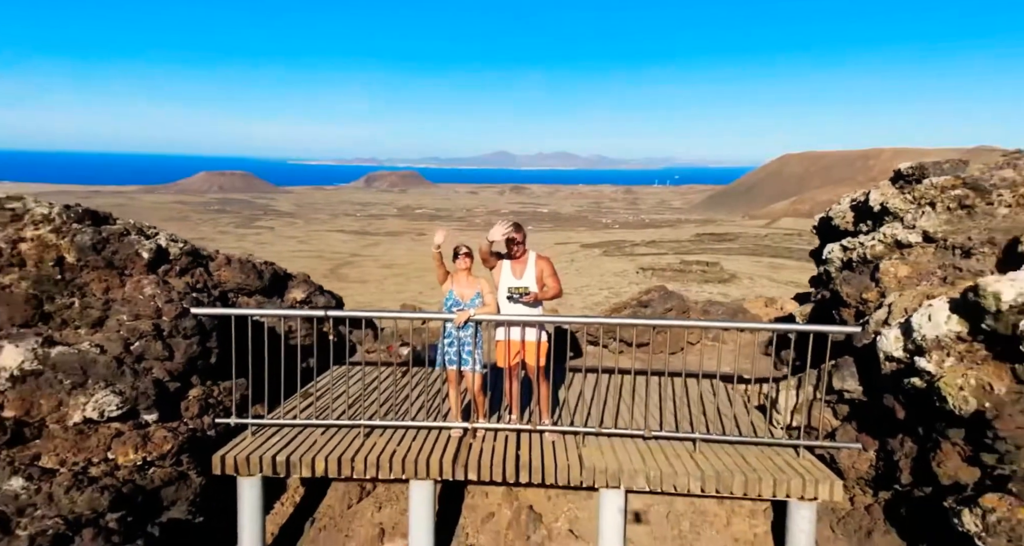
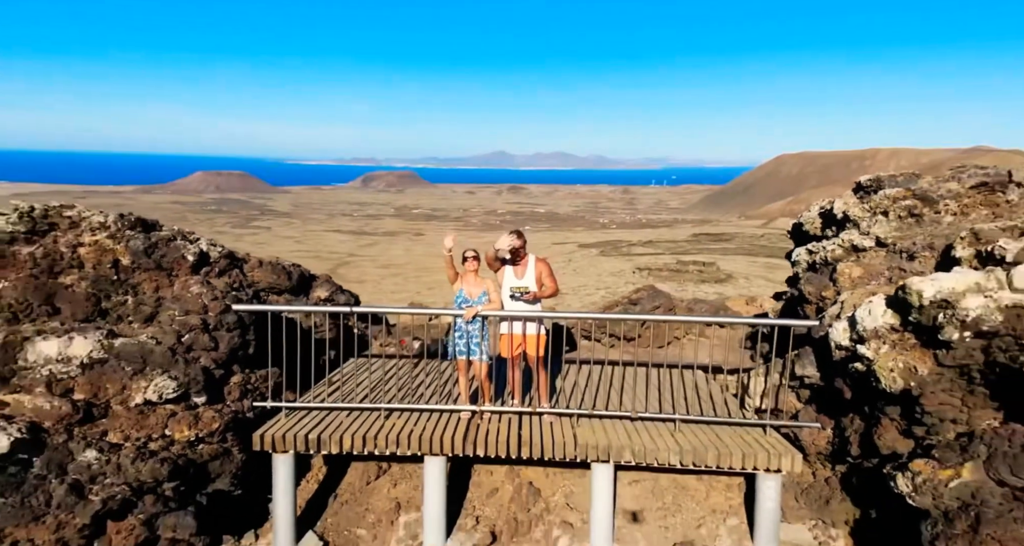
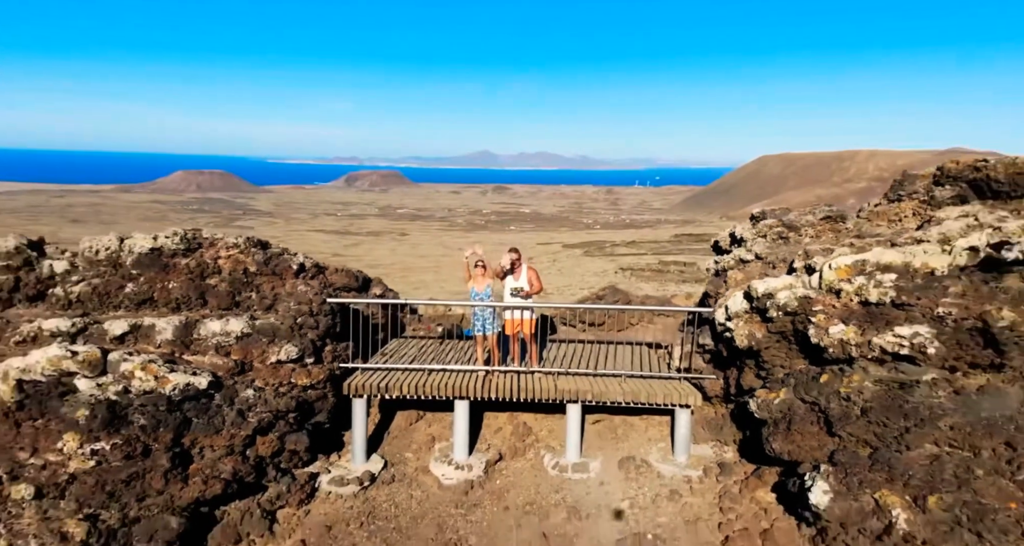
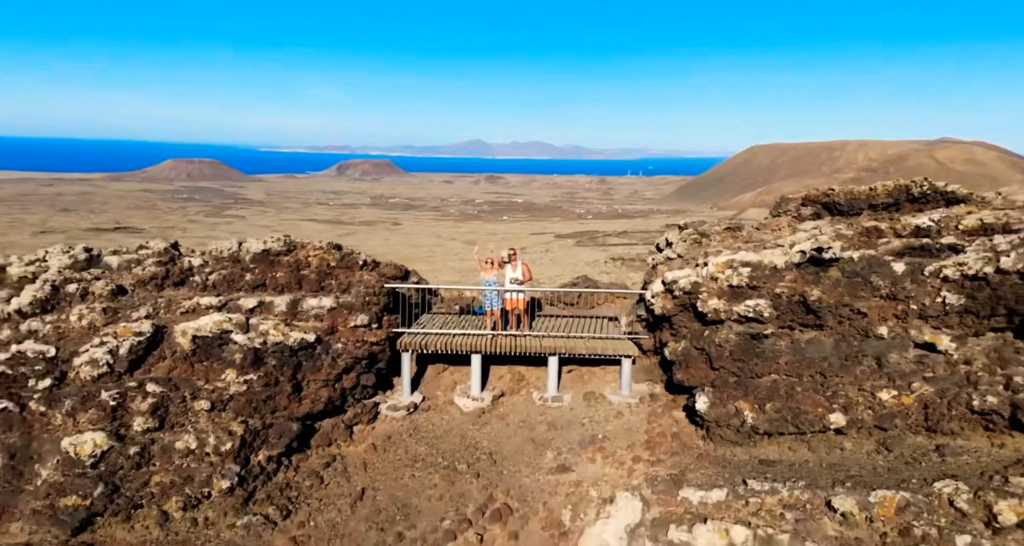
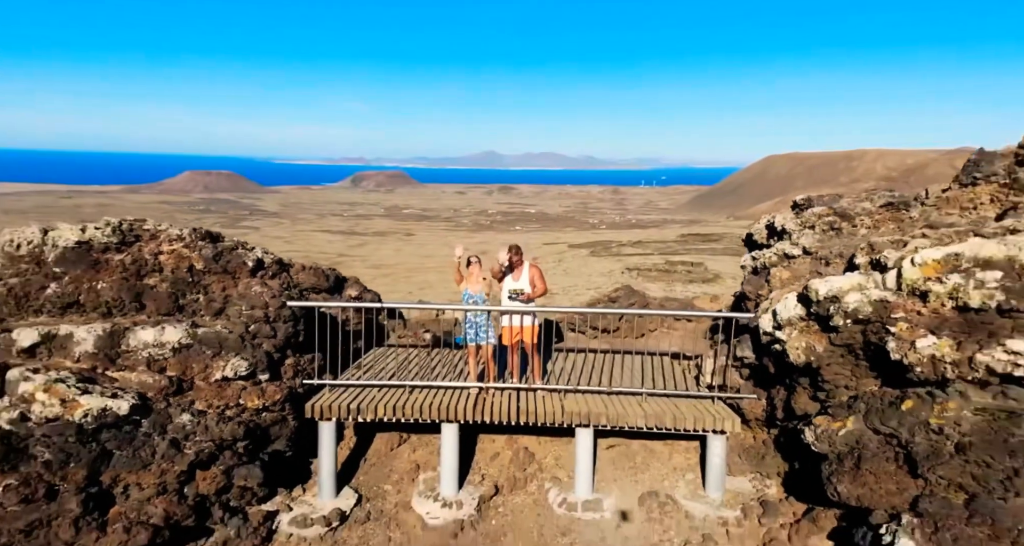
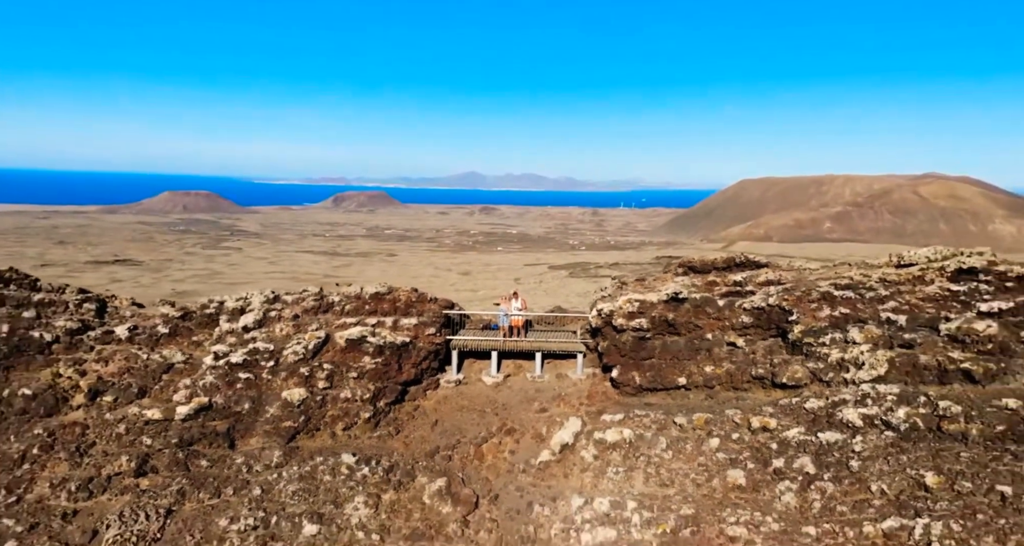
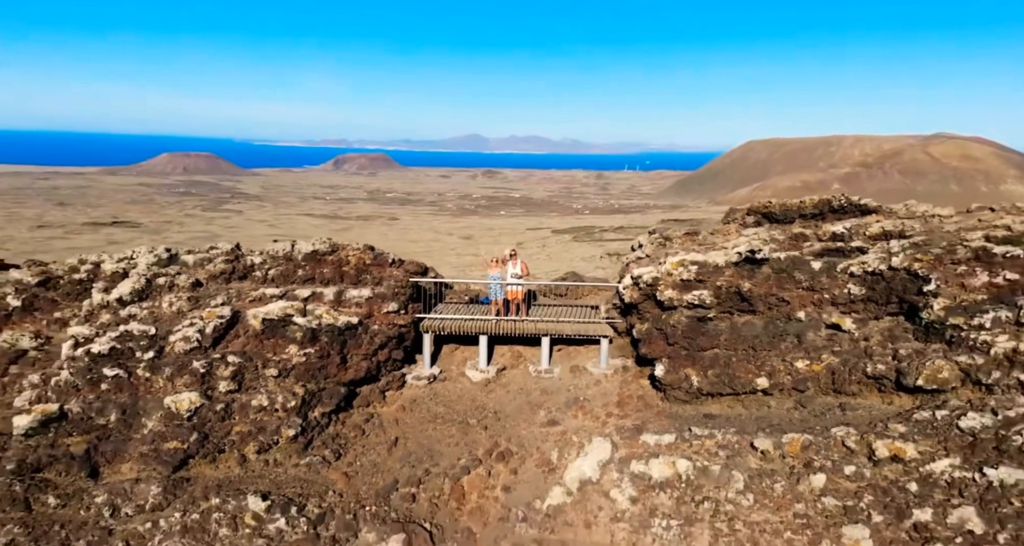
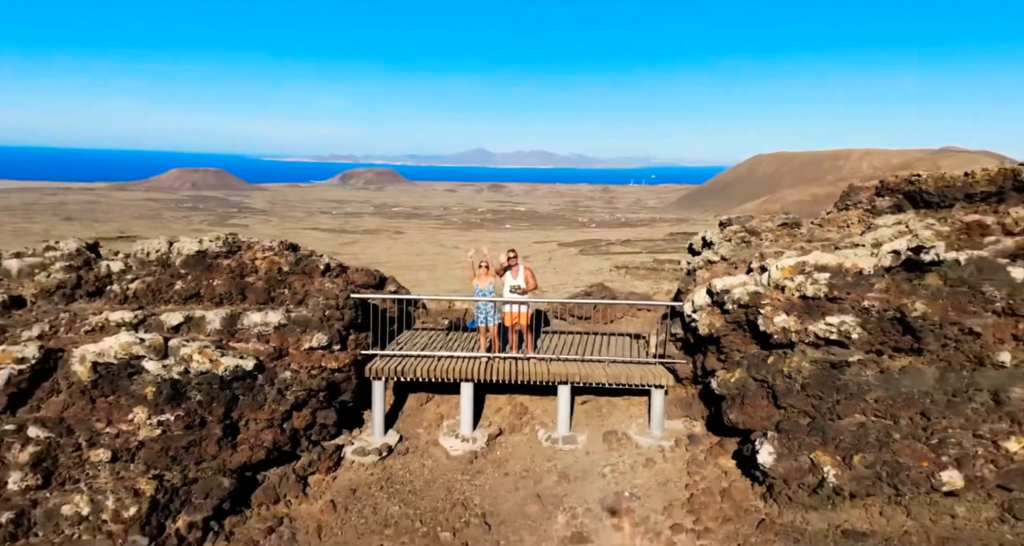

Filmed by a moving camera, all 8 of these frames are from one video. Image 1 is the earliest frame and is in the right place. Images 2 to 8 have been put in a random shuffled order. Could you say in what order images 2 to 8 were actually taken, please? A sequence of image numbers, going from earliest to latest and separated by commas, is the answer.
2, 5, 3, 8, 4, 7, 6
